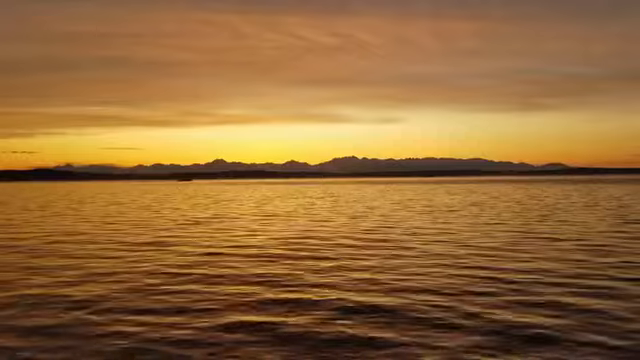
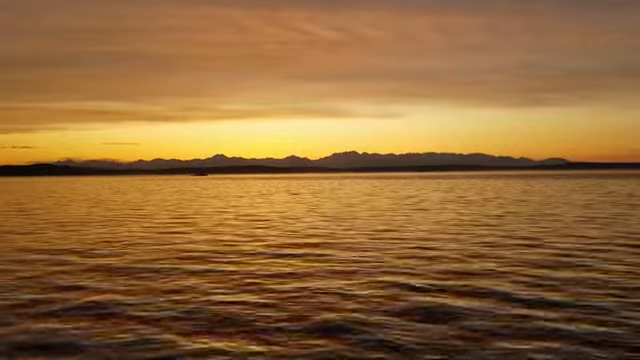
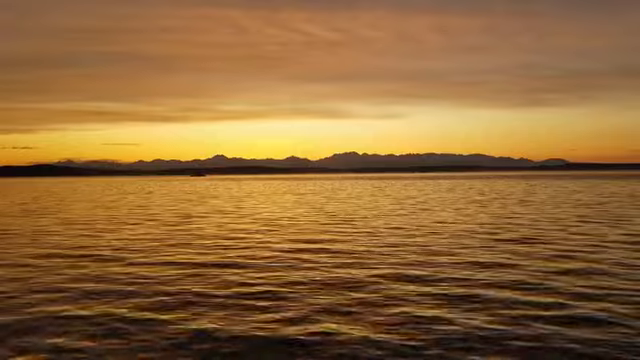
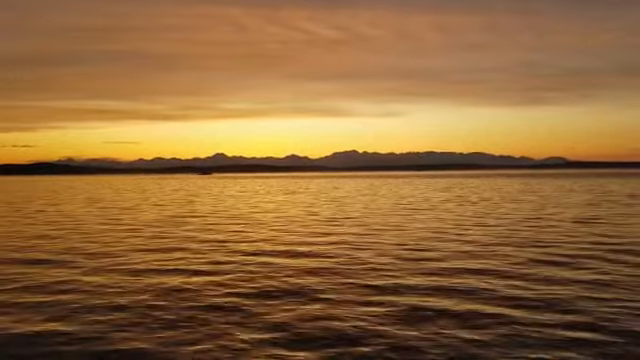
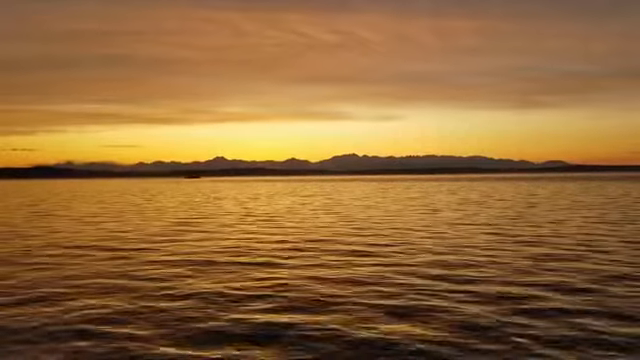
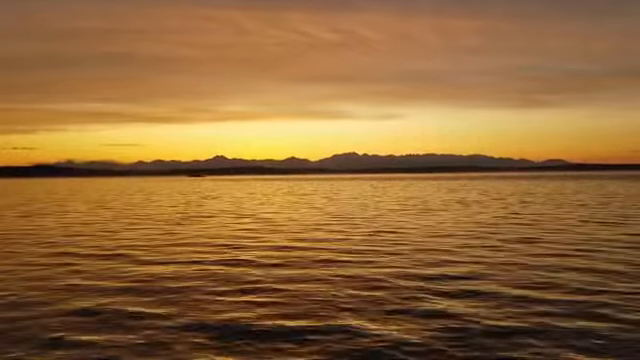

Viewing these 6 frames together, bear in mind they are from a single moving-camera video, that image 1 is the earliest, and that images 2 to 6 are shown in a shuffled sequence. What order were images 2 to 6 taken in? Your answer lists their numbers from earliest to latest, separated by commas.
5, 6, 3, 2, 4
